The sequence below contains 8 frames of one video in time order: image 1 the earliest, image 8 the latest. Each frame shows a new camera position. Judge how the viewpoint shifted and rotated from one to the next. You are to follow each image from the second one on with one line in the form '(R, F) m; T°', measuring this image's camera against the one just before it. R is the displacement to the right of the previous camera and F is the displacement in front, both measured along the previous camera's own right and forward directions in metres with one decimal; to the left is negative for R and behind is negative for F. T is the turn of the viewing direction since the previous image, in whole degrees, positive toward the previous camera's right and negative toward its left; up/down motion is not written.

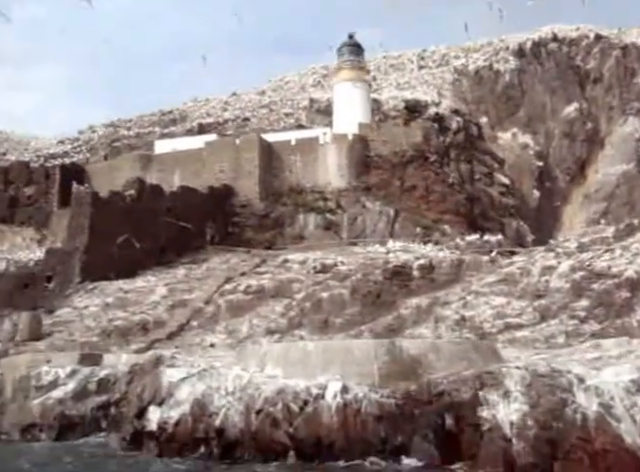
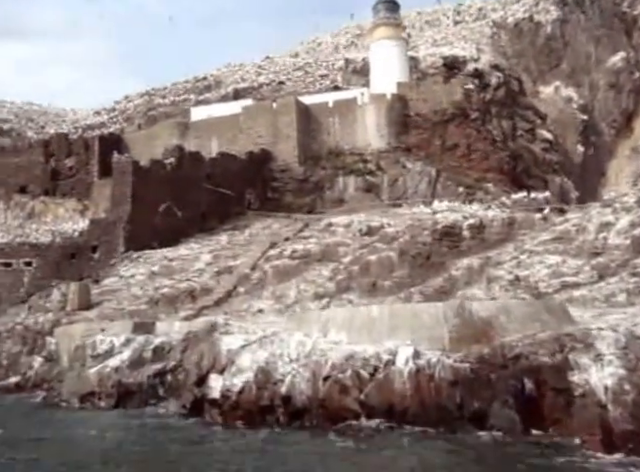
(-0.3, +0.2) m; -3°
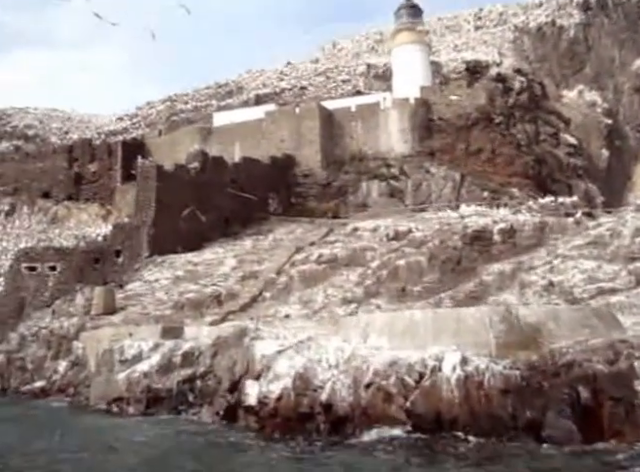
(-0.3, +0.2) m; -1°
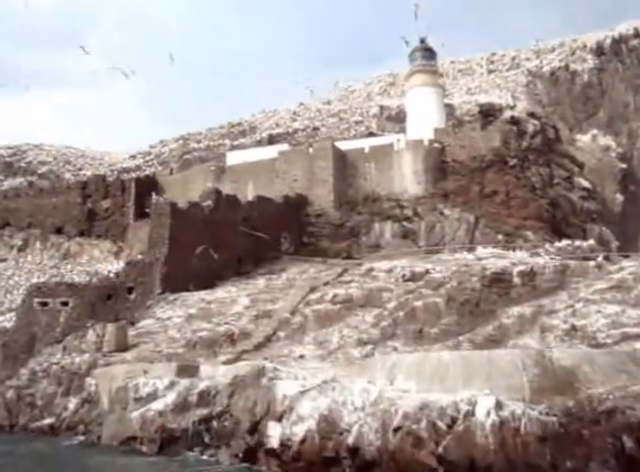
(-0.2, +0.1) m; -1°
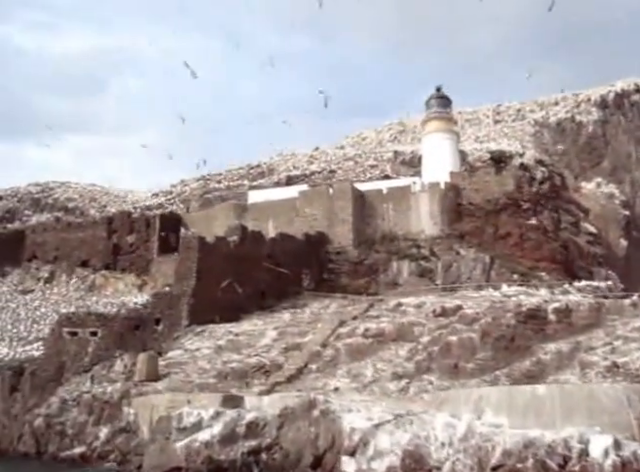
(-1.1, -0.4) m; +1°
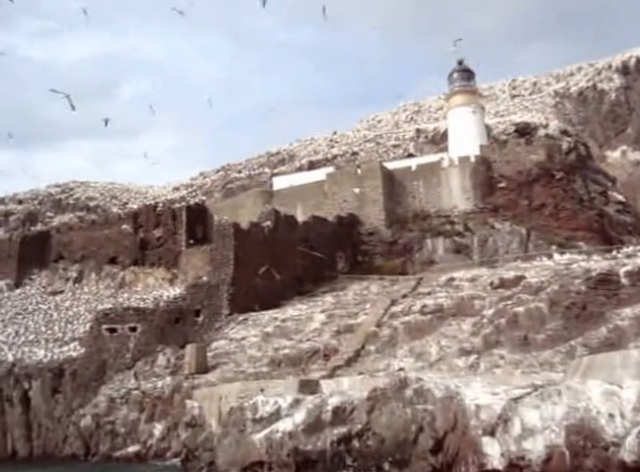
(-1.3, +0.6) m; 0°
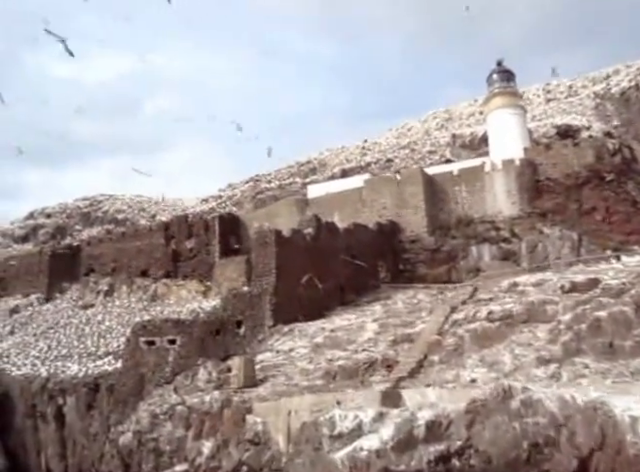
(-1.1, +1.0) m; -1°
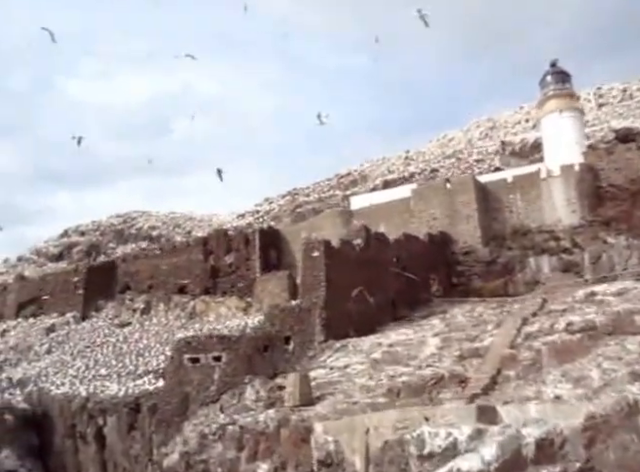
(-0.7, +1.0) m; -3°
